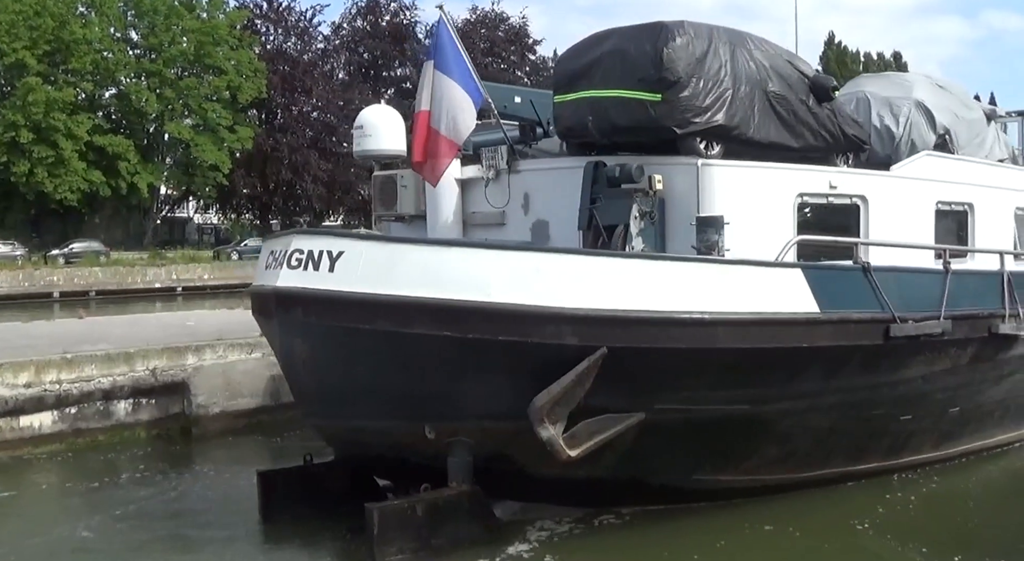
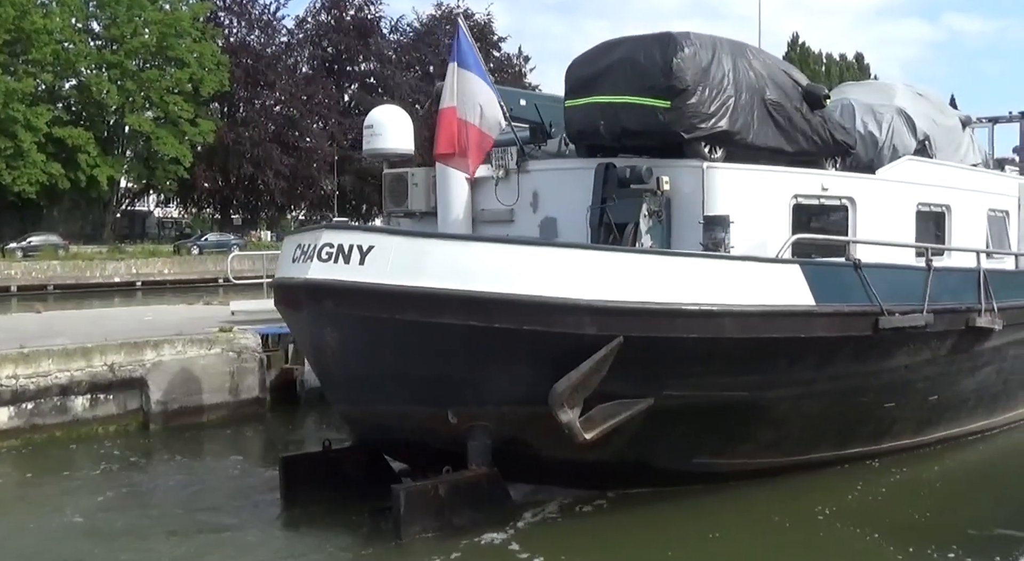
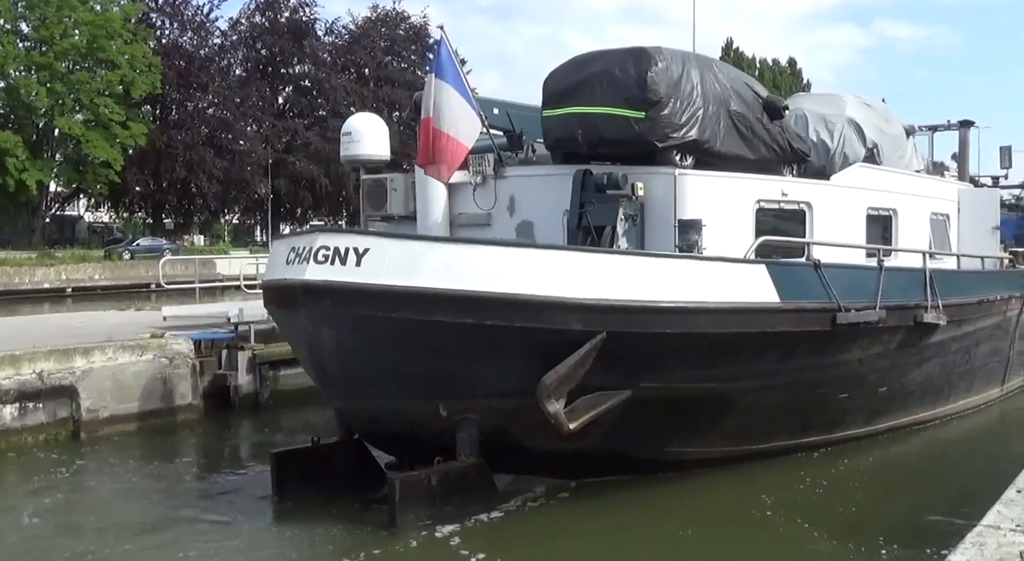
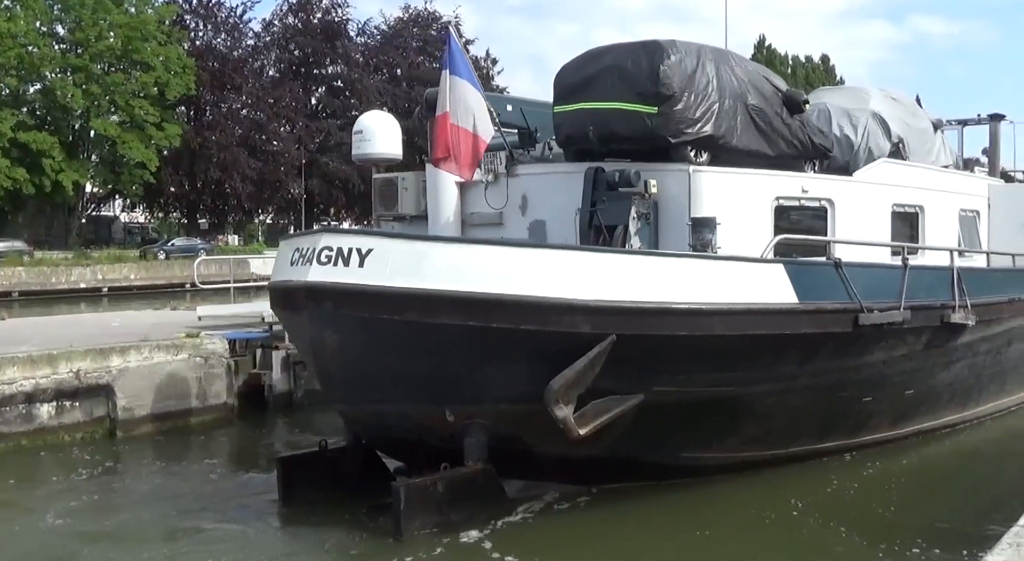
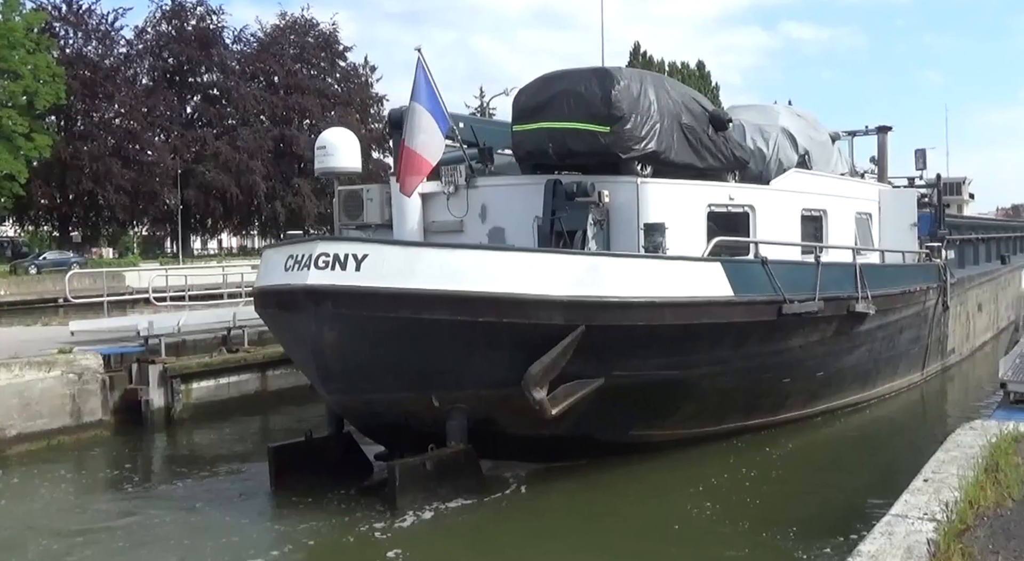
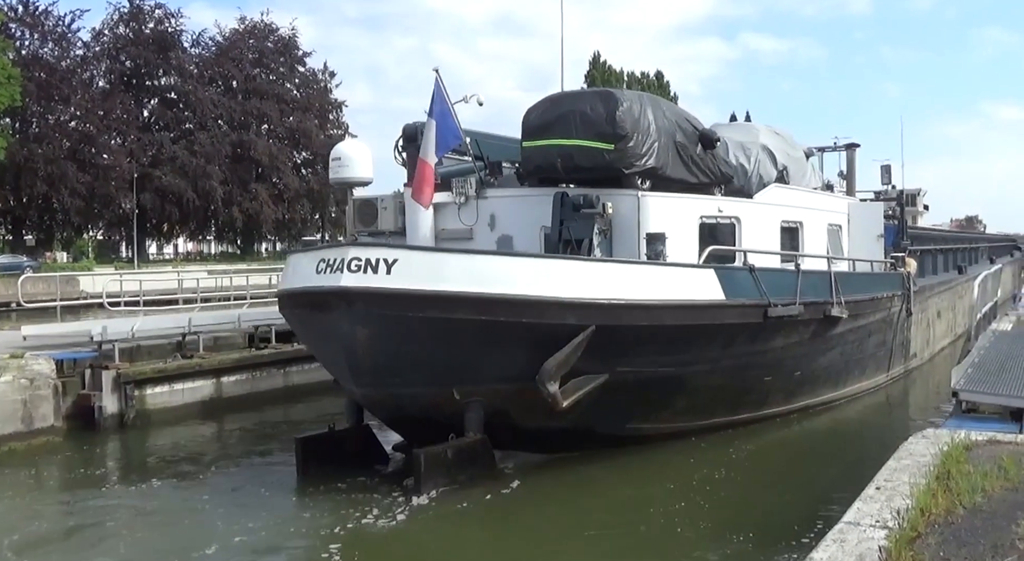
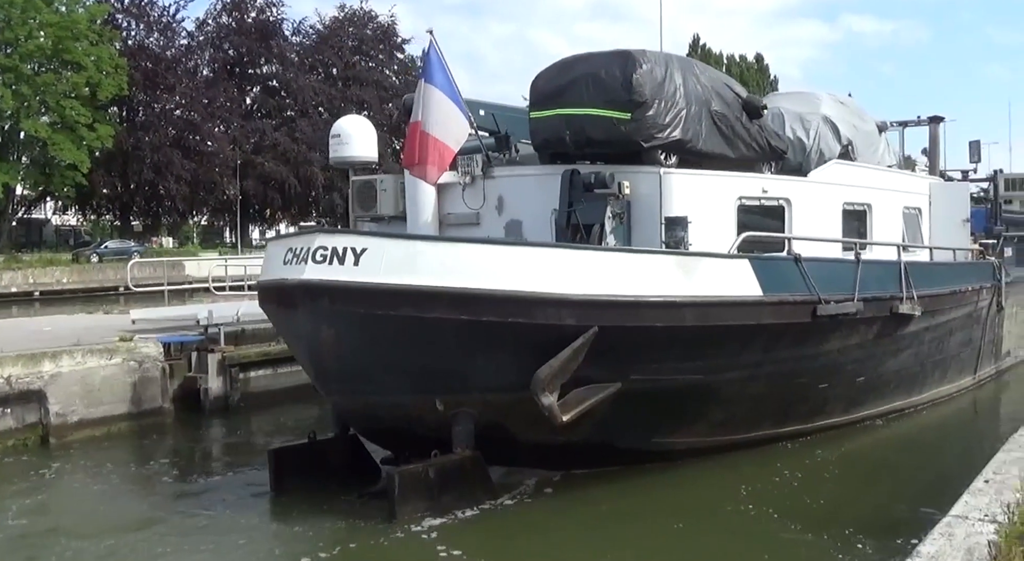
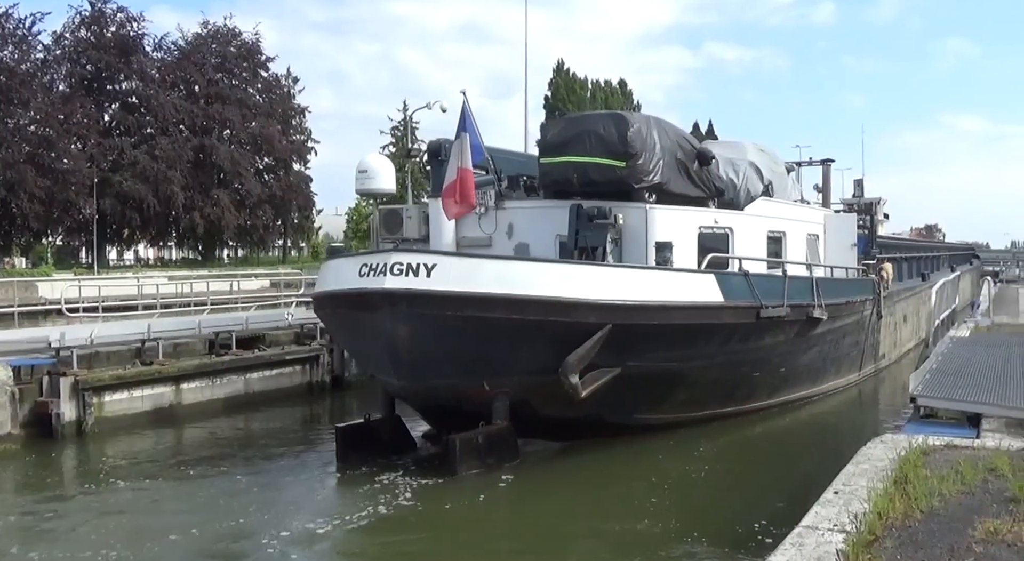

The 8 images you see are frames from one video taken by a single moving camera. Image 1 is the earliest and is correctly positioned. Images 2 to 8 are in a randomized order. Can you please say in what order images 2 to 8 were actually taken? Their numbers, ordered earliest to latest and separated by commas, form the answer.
2, 4, 3, 7, 5, 6, 8
